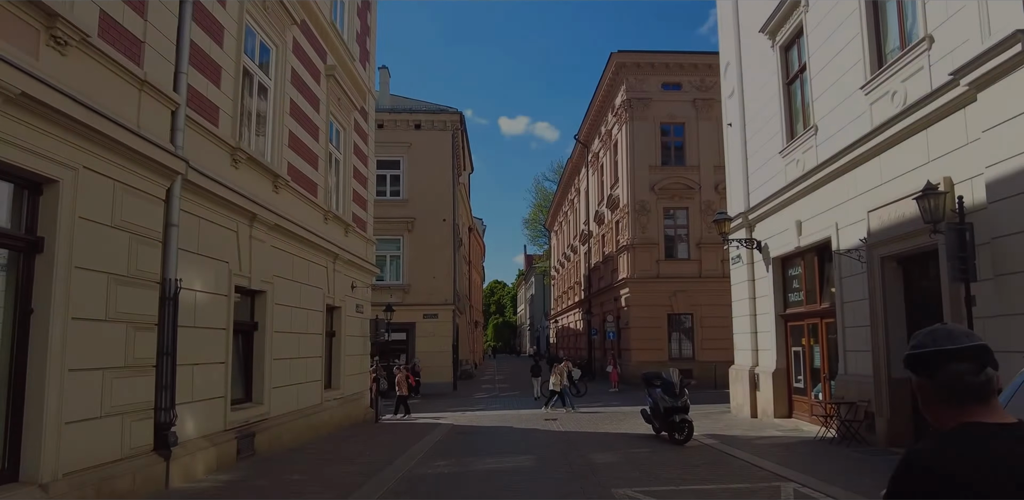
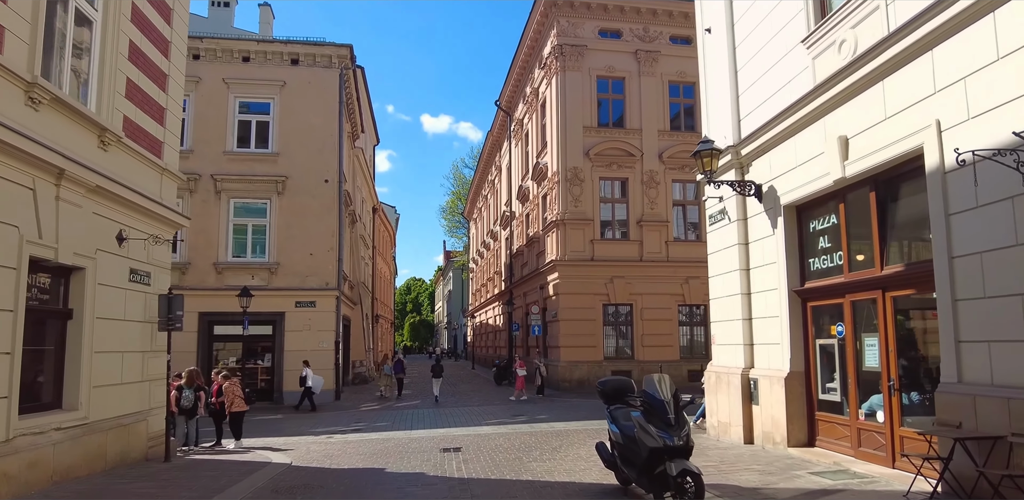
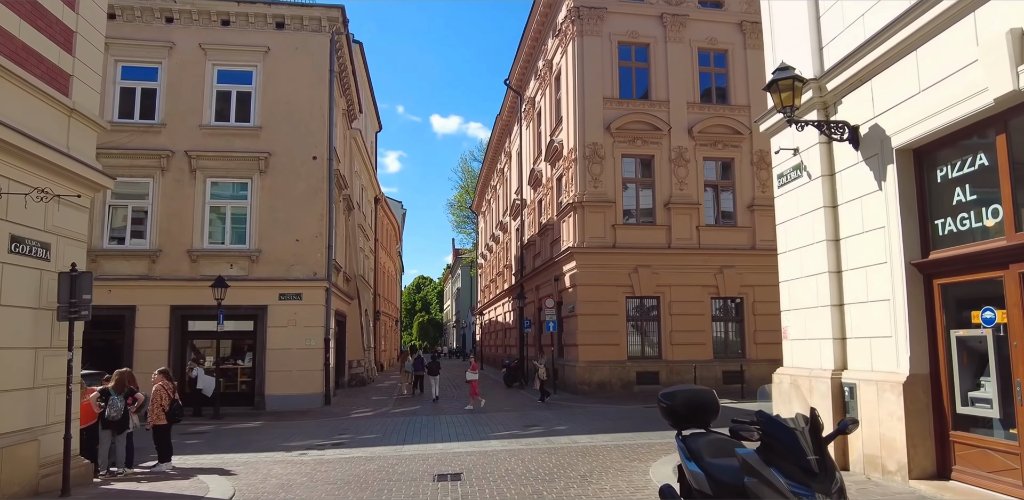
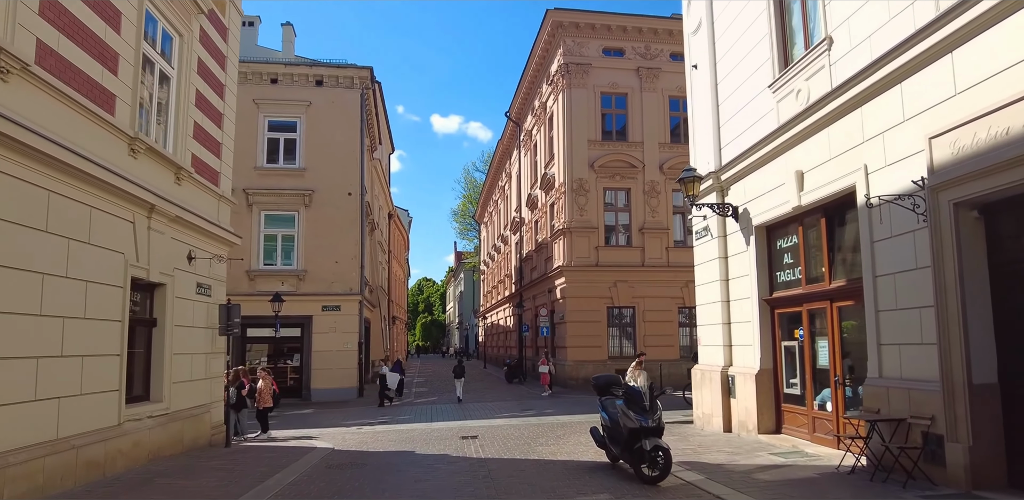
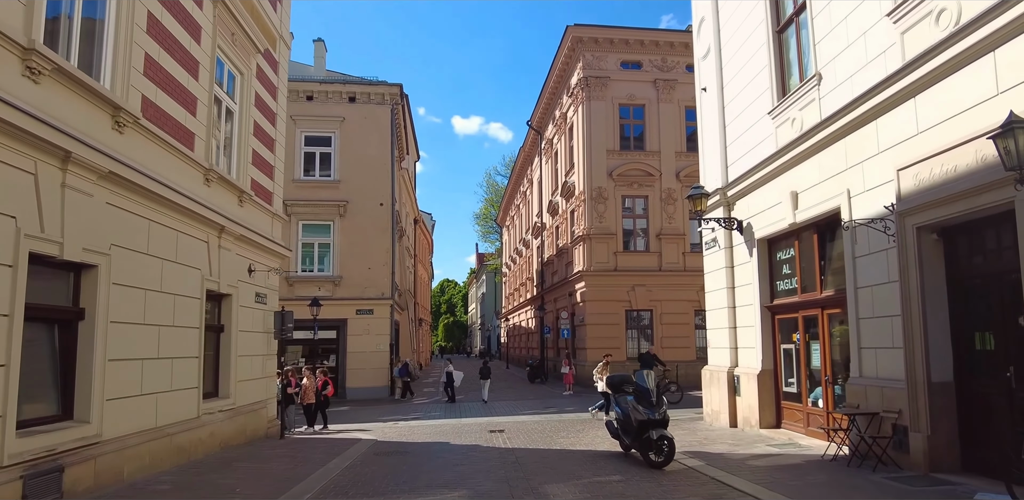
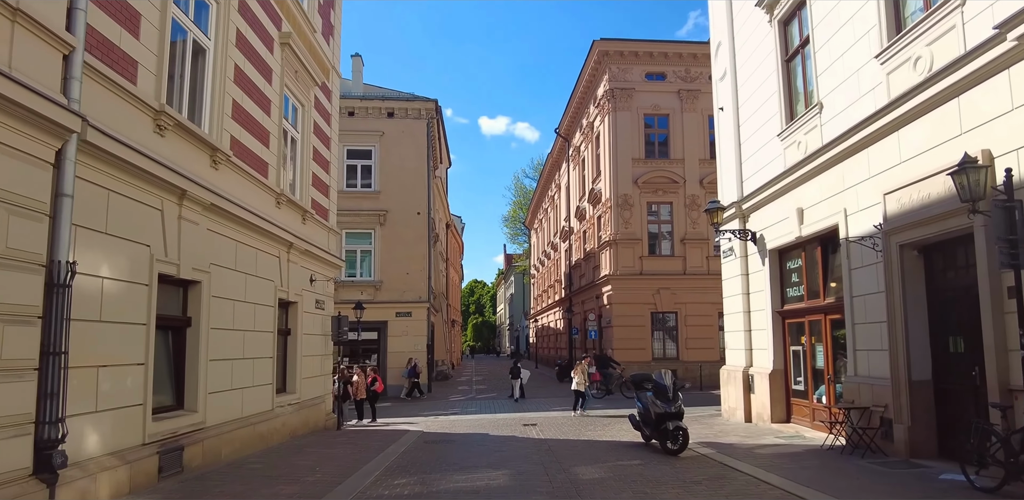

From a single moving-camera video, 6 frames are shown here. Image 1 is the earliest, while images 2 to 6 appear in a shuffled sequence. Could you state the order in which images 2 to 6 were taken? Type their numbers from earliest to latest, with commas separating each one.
6, 5, 4, 2, 3
